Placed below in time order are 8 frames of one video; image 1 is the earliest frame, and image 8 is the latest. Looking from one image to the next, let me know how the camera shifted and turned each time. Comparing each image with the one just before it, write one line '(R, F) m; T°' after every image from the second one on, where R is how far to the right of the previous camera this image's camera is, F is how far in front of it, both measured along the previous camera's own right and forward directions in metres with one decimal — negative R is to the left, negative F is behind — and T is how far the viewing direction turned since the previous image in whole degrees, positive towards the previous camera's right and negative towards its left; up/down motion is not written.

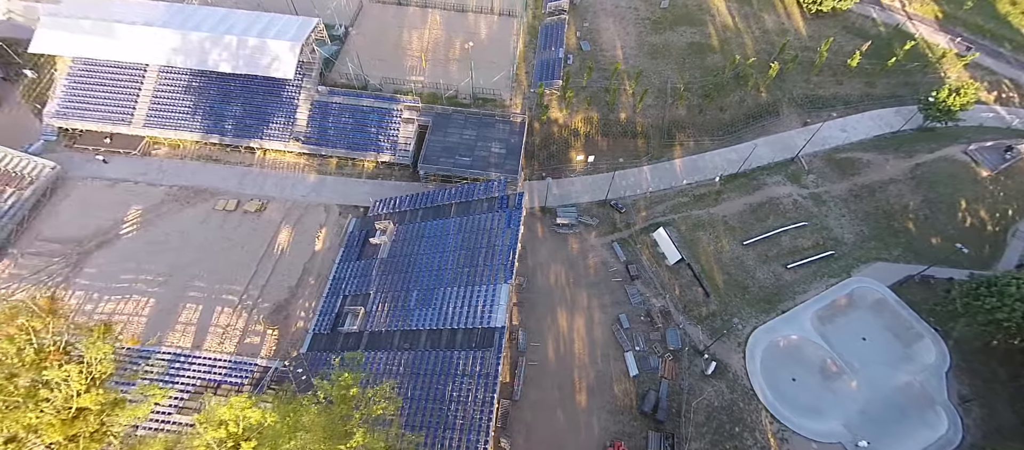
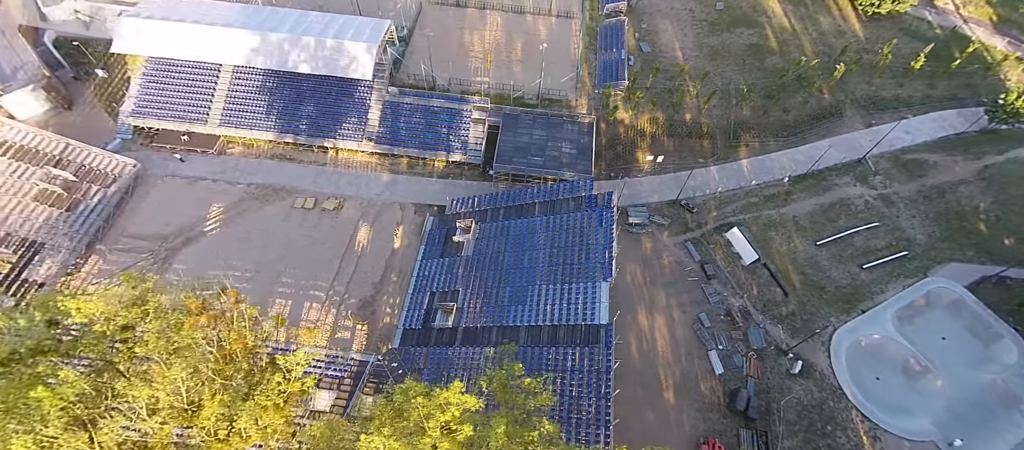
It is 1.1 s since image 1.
(-6.5, -0.5) m; -1°
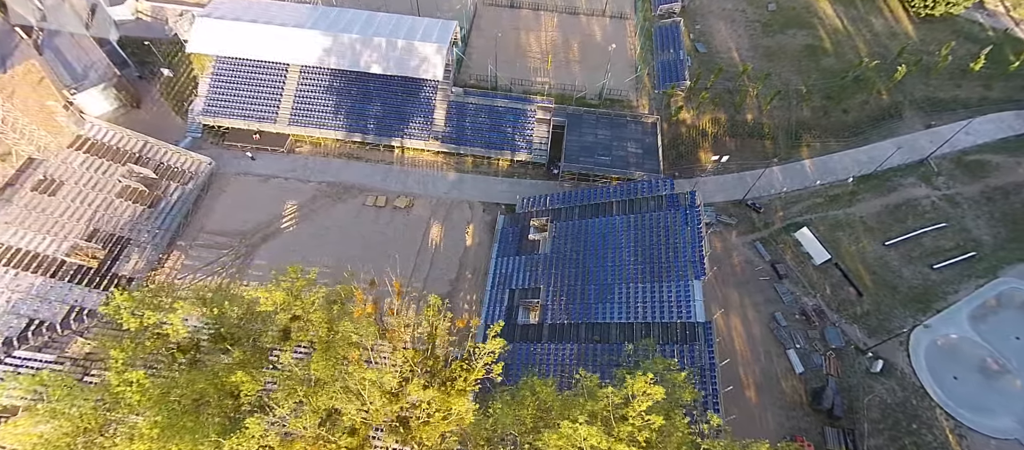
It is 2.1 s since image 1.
(-6.2, -0.5) m; 0°
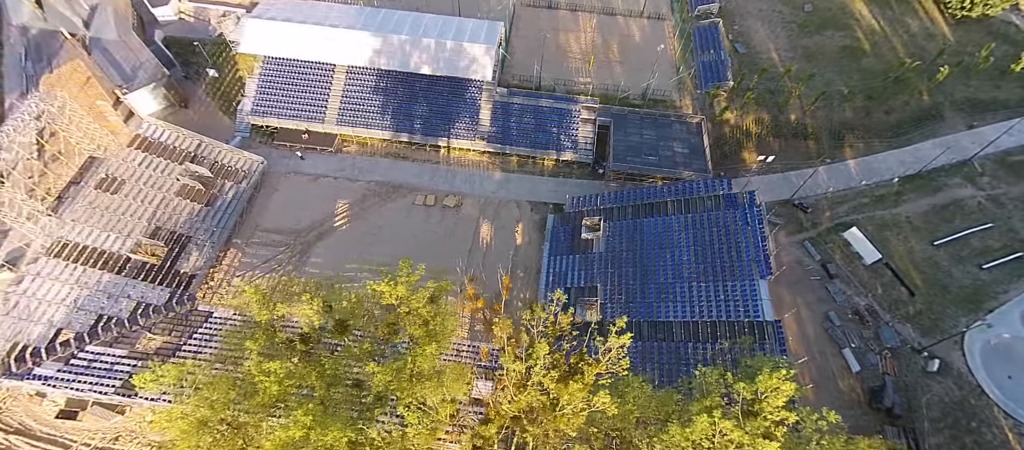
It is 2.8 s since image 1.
(-4.5, -0.4) m; 0°
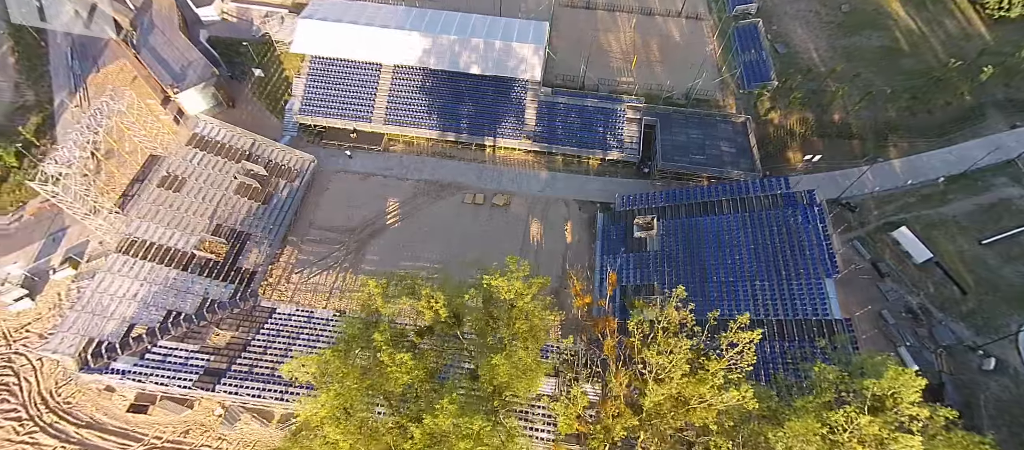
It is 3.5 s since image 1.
(-4.5, -0.4) m; 0°
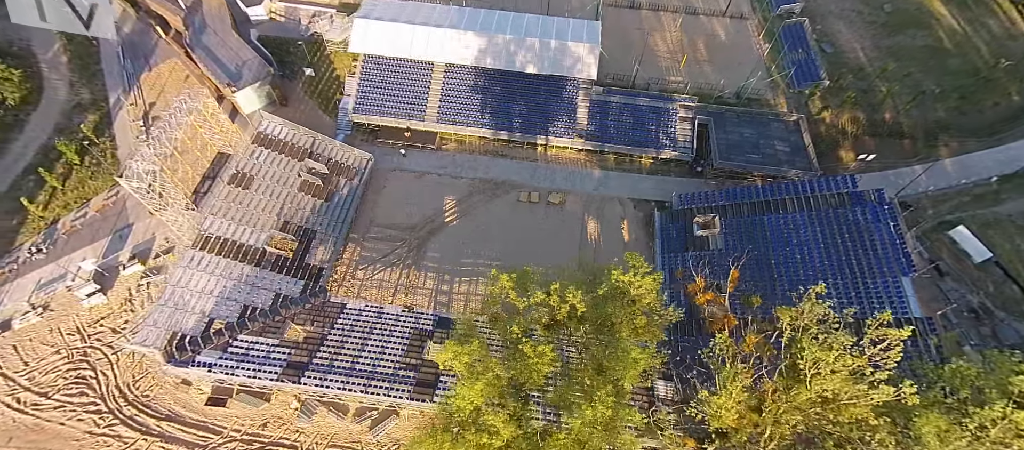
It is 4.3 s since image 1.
(-5.2, -0.4) m; 0°
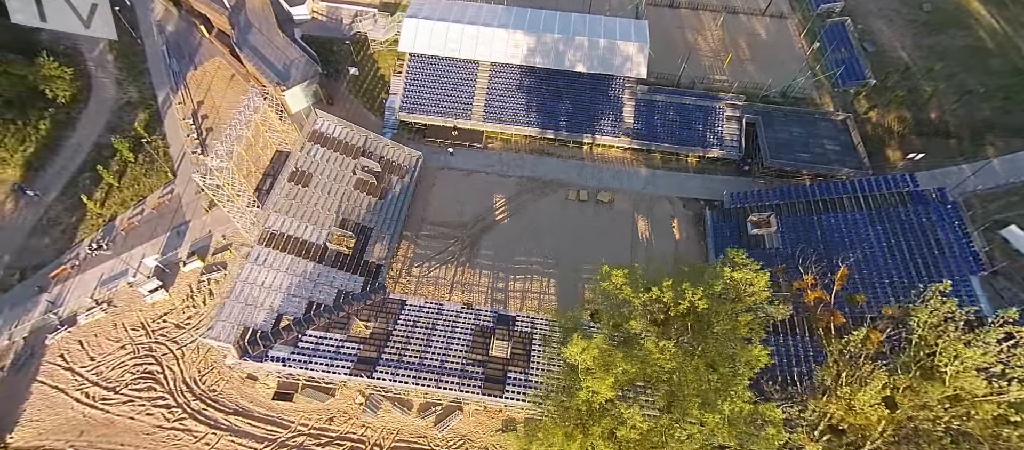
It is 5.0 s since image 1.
(-4.6, -0.3) m; 0°
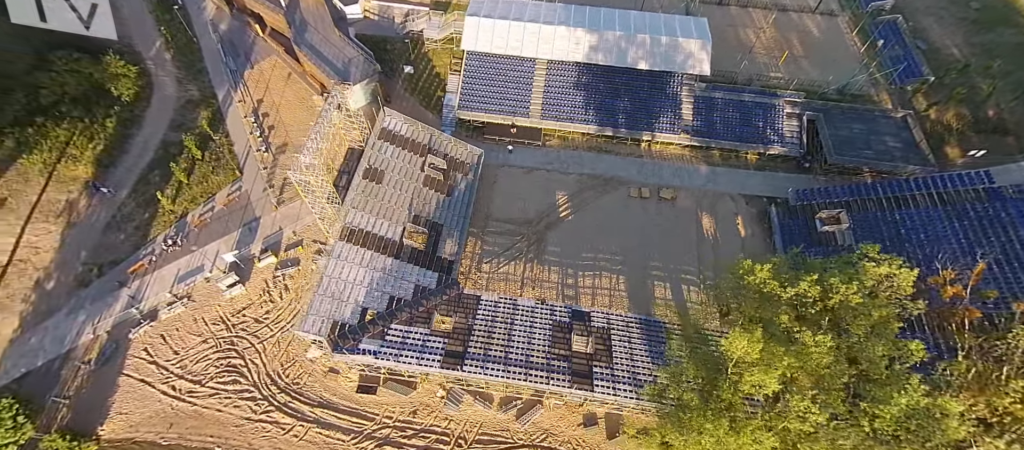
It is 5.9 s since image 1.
(-5.9, -0.4) m; 0°
